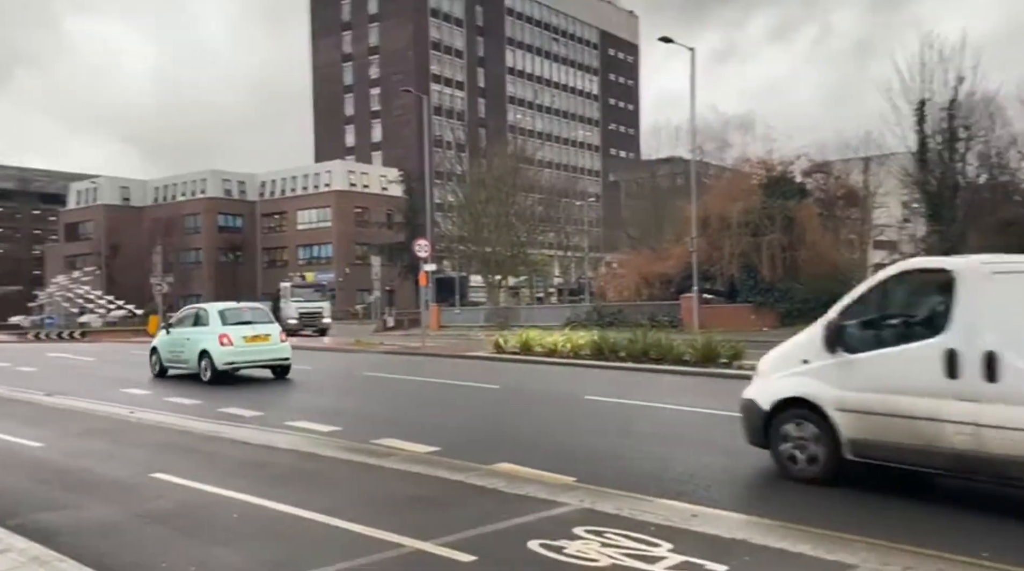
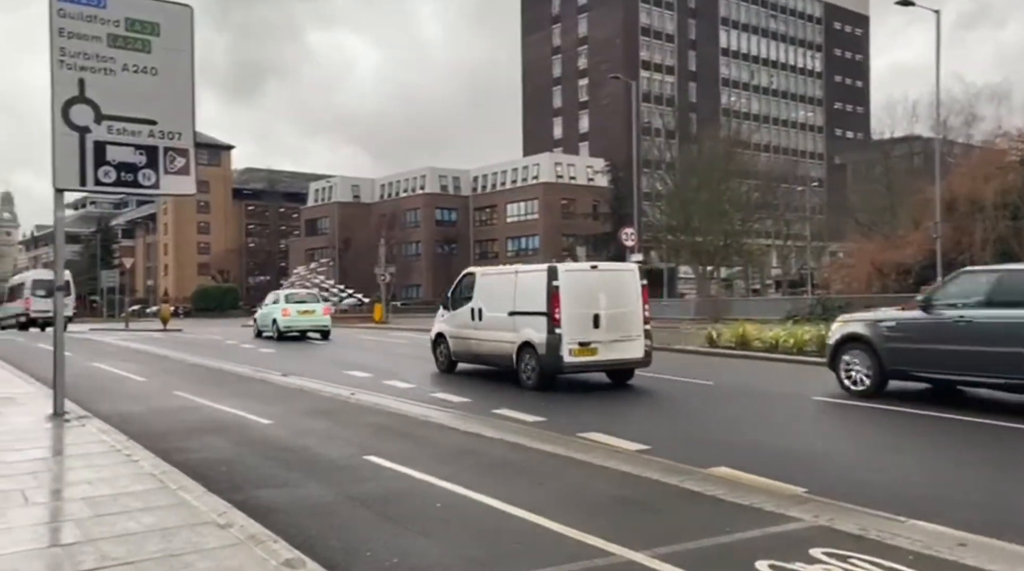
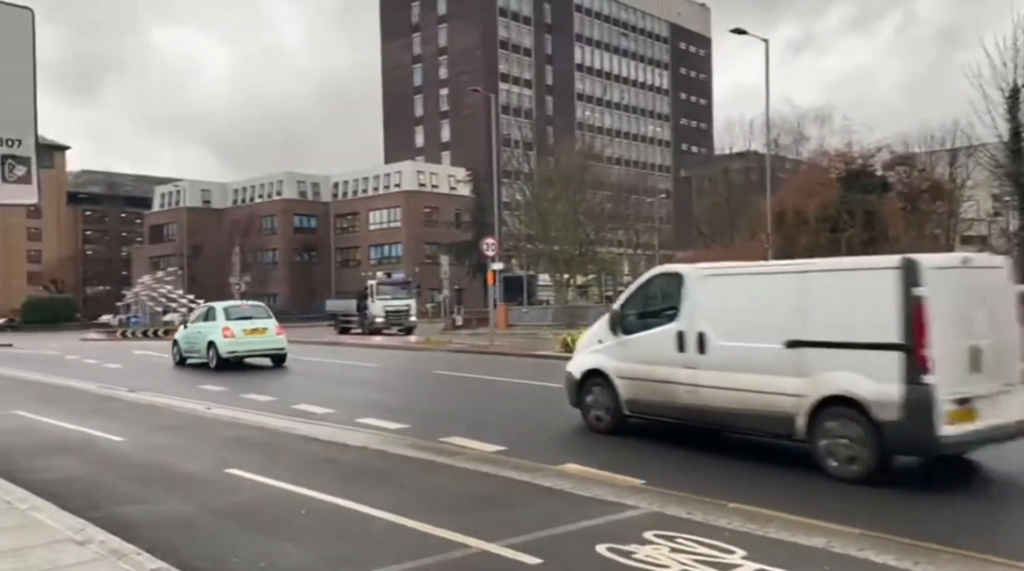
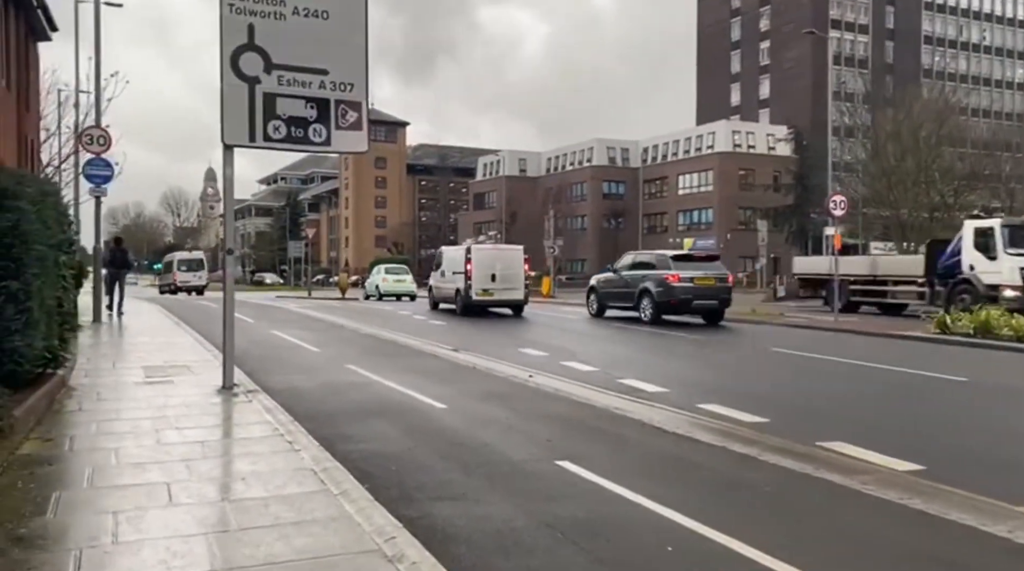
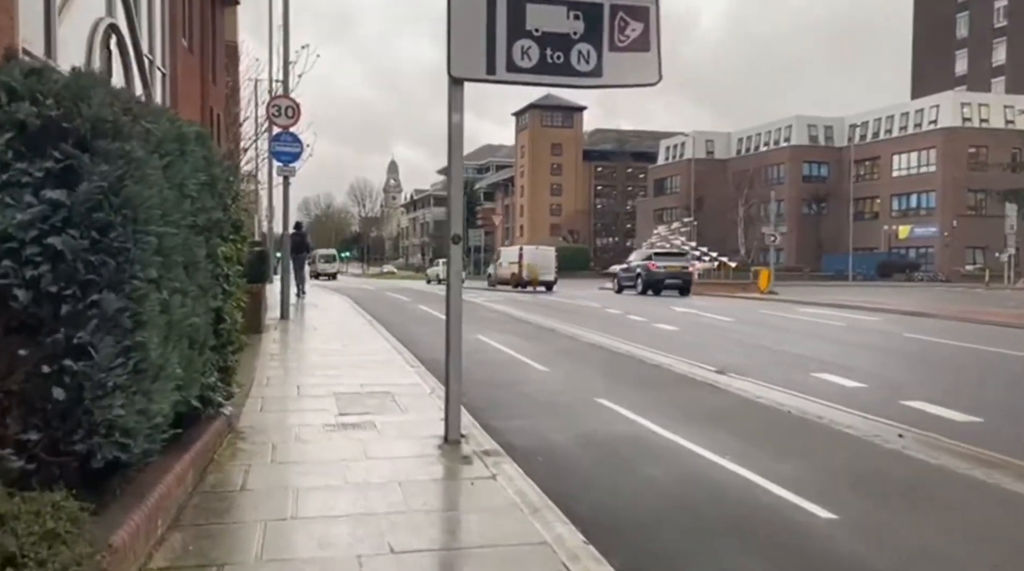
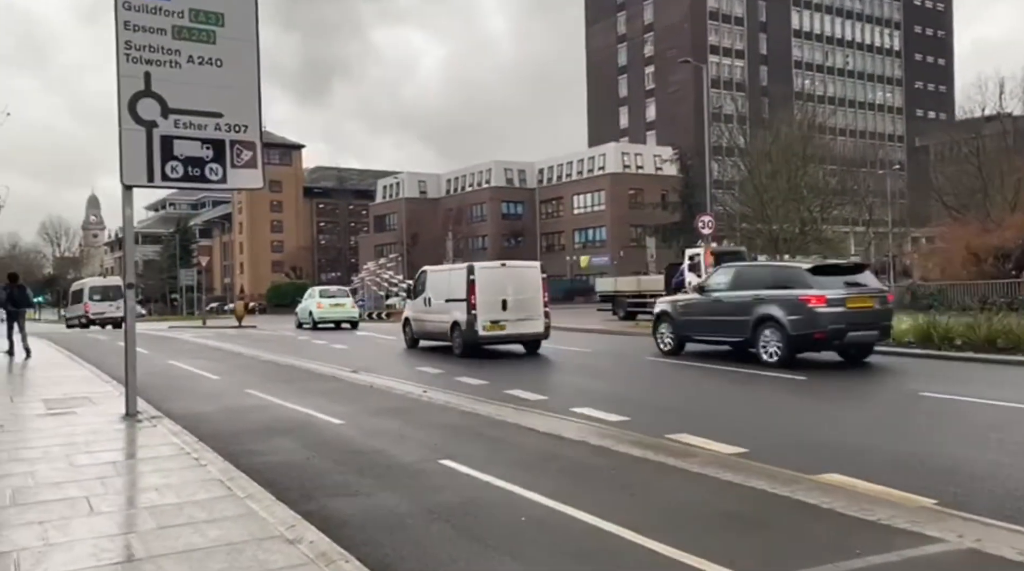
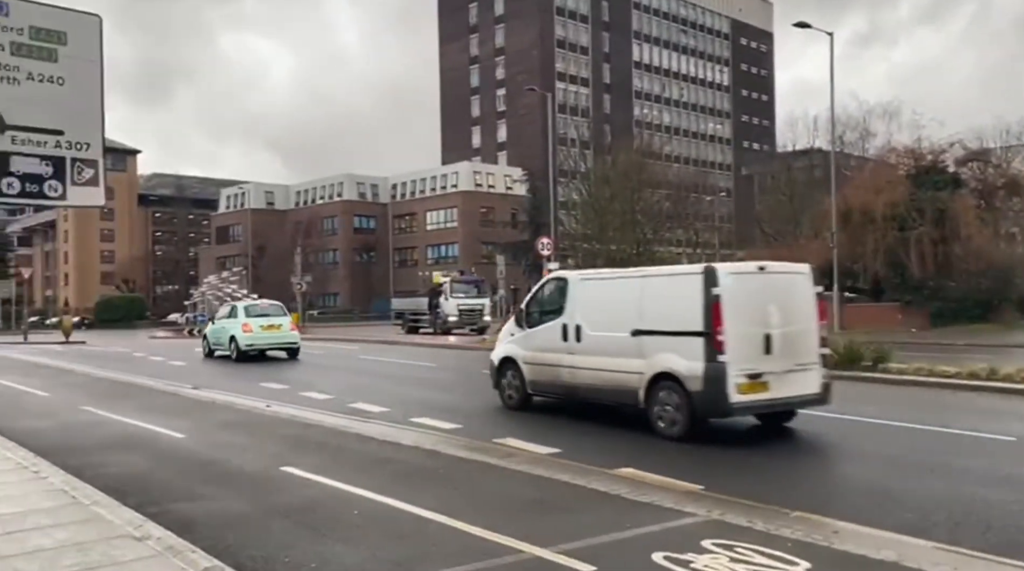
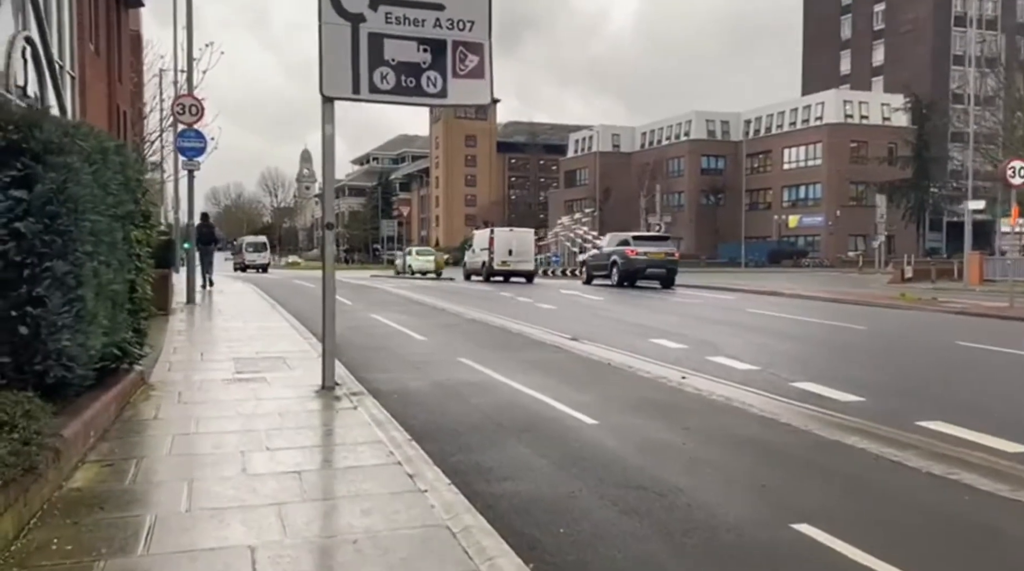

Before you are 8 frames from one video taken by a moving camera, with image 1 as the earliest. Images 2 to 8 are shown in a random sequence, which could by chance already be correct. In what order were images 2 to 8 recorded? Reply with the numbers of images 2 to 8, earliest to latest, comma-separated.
3, 7, 2, 6, 4, 8, 5
